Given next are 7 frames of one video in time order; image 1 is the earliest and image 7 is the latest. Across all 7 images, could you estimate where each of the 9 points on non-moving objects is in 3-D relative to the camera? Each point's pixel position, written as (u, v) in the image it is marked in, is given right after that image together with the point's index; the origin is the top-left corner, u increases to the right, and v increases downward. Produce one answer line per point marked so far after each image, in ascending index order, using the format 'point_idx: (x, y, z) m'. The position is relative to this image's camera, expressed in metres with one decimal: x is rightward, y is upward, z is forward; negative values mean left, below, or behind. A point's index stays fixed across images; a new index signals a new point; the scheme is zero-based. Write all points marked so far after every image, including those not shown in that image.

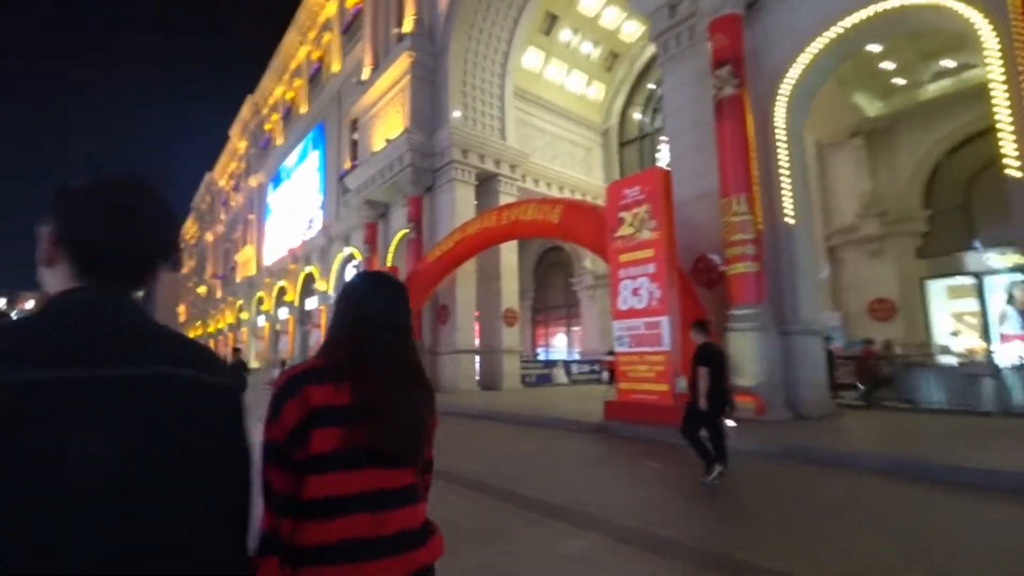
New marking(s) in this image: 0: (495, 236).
0: (-0.8, +1.7, +18.2) m
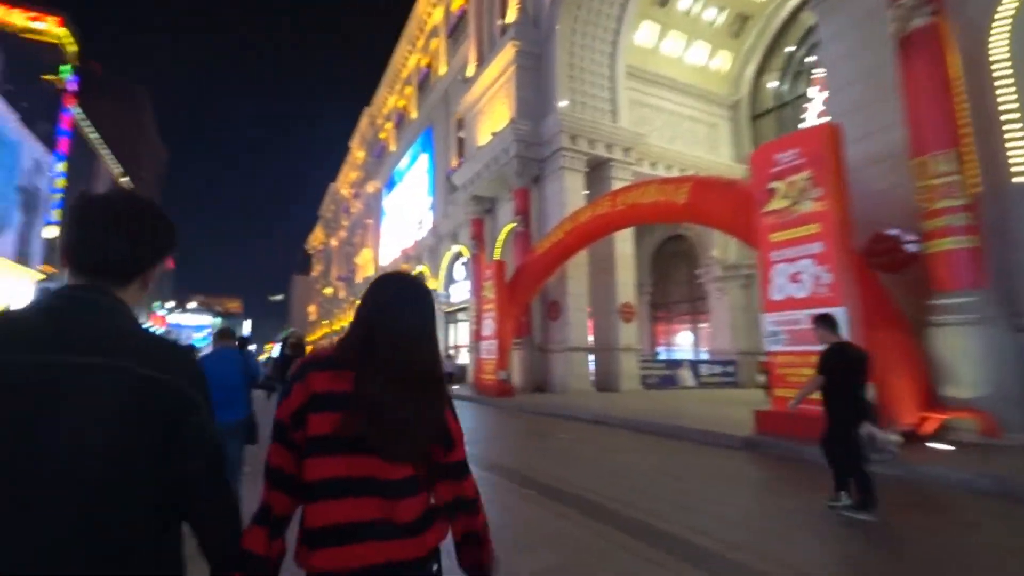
0: (+2.9, +2.0, +16.6) m
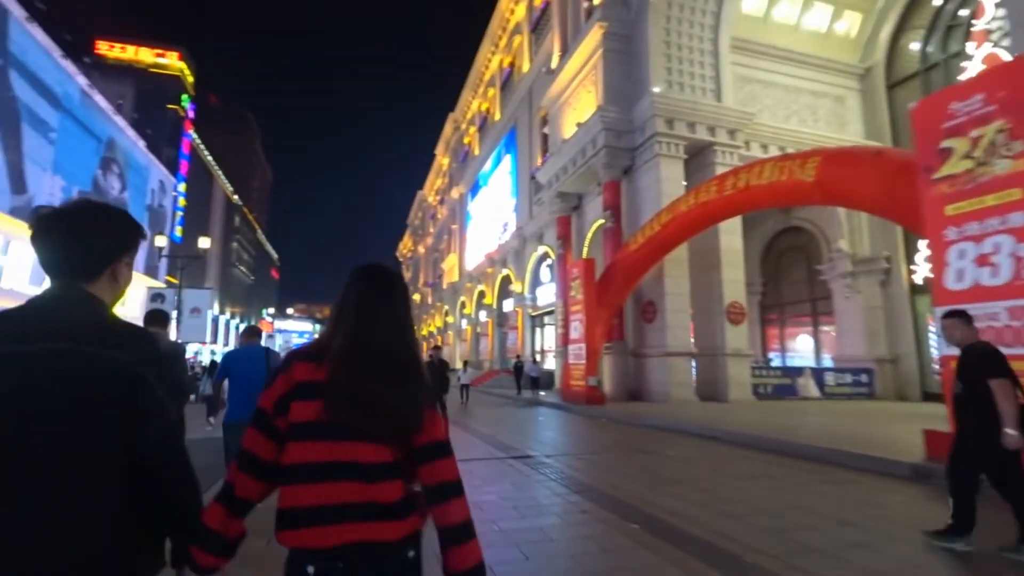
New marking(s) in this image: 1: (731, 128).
0: (+5.4, +2.1, +14.7) m
1: (+7.9, +5.8, +19.3) m
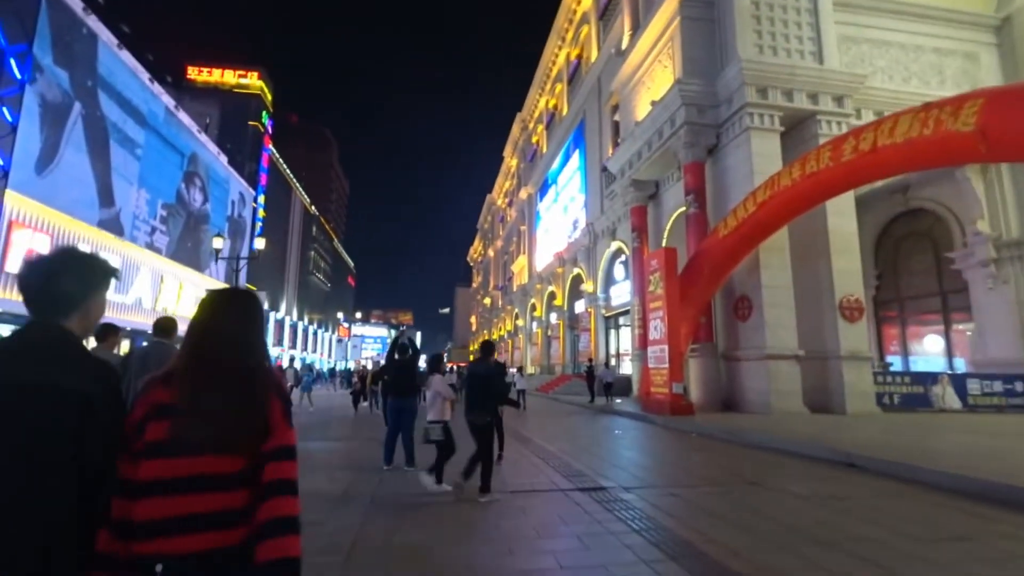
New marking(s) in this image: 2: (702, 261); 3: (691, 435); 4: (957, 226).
0: (+7.0, +2.3, +12.1) m
1: (+10.0, +6.1, +16.4) m
2: (+5.6, +0.8, +15.6) m
3: (+4.4, -3.7, +13.3) m
4: (+17.1, +2.4, +21.0) m
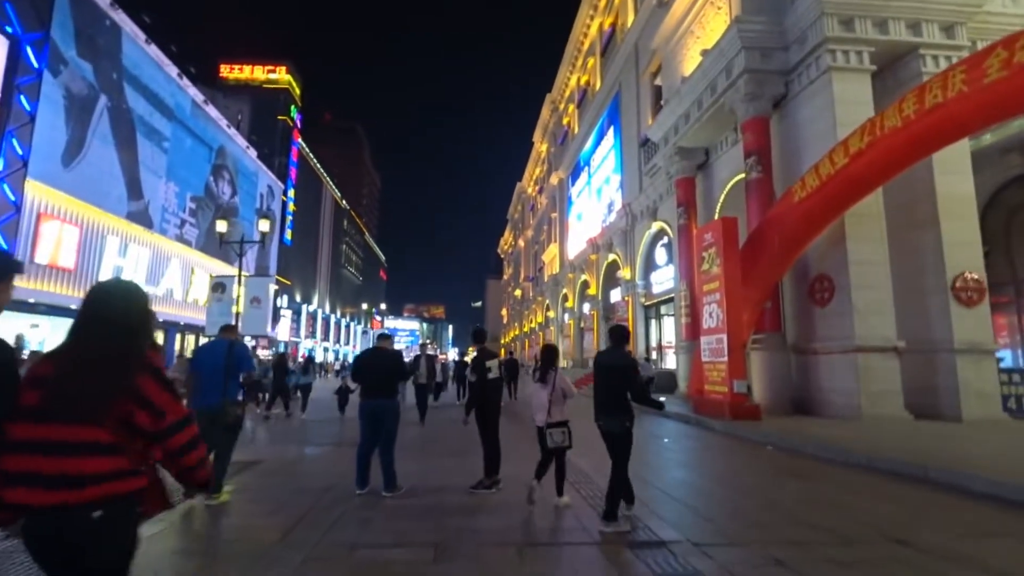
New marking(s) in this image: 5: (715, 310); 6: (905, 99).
0: (+7.5, +2.8, +9.2) m
1: (+10.7, +6.6, +13.2) m
2: (+6.2, +1.3, +12.7) m
3: (+5.0, -3.2, +10.7) m
4: (+18.1, +3.1, +17.5) m
5: (+5.2, -0.5, +13.5) m
6: (+6.9, +3.3, +9.3) m
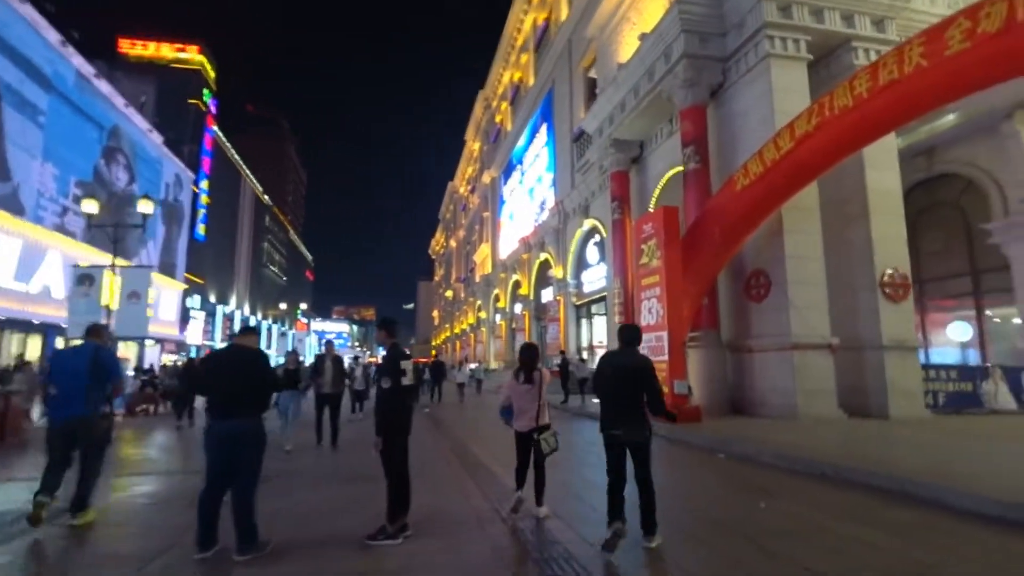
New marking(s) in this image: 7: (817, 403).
0: (+6.2, +3.0, +8.7) m
1: (+8.9, +6.7, +13.1) m
2: (+4.5, +1.5, +12.1) m
3: (+3.5, -3.1, +9.8) m
4: (+15.7, +3.1, +18.3) m
5: (+3.4, -0.4, +12.7) m
6: (+5.6, +3.5, +8.8) m
7: (+6.8, -2.5, +11.9) m
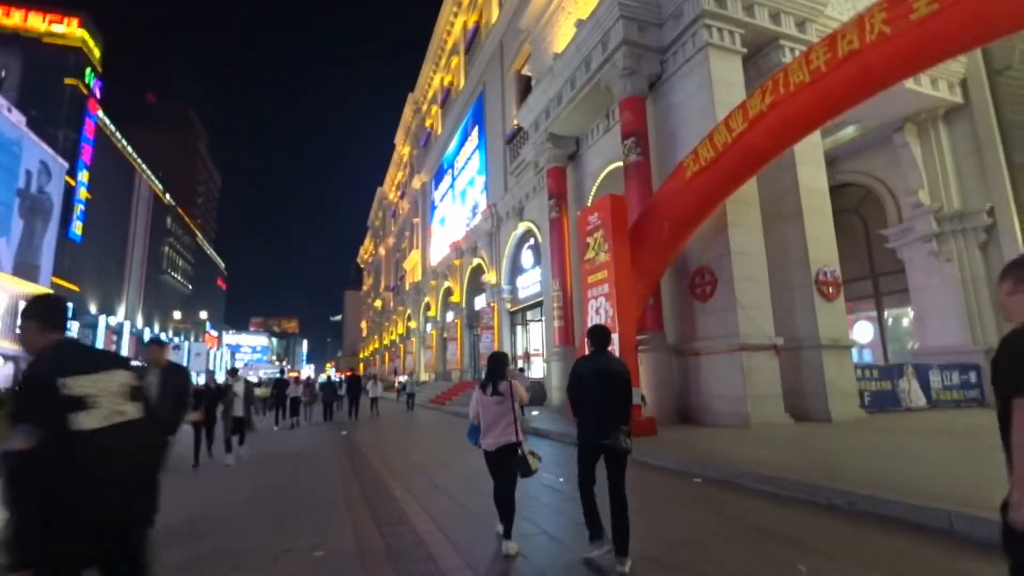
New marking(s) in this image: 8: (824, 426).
0: (+5.2, +3.1, +8.1) m
1: (+7.3, +6.8, +12.9) m
2: (+3.1, +1.5, +11.1) m
3: (+2.4, -3.0, +8.7) m
4: (+13.3, +3.0, +18.7) m
5: (+1.9, -0.4, +11.6) m
6: (+4.6, +3.6, +8.0) m
7: (+5.3, -2.5, +11.2) m
8: (+6.4, -2.8, +10.9) m
